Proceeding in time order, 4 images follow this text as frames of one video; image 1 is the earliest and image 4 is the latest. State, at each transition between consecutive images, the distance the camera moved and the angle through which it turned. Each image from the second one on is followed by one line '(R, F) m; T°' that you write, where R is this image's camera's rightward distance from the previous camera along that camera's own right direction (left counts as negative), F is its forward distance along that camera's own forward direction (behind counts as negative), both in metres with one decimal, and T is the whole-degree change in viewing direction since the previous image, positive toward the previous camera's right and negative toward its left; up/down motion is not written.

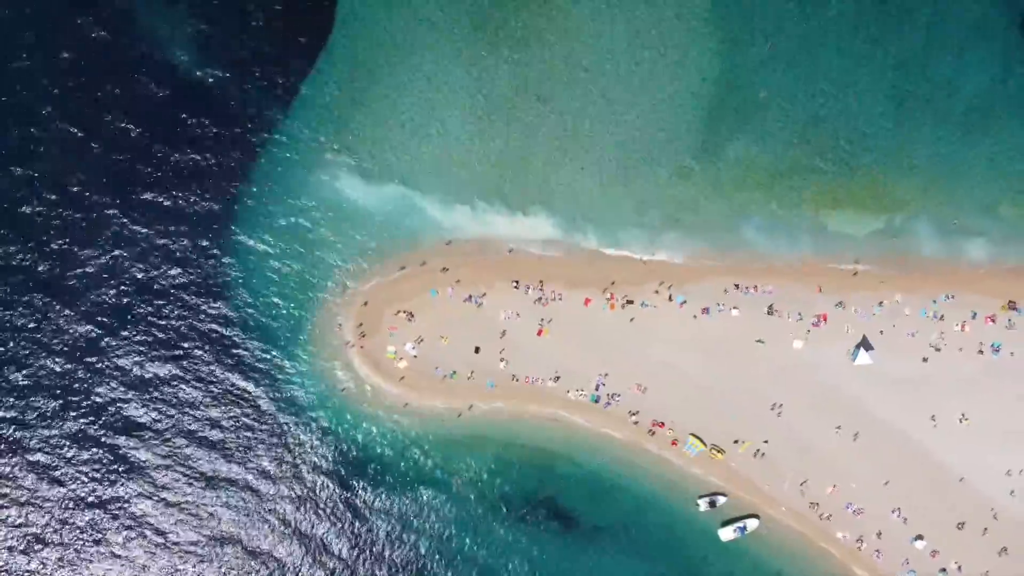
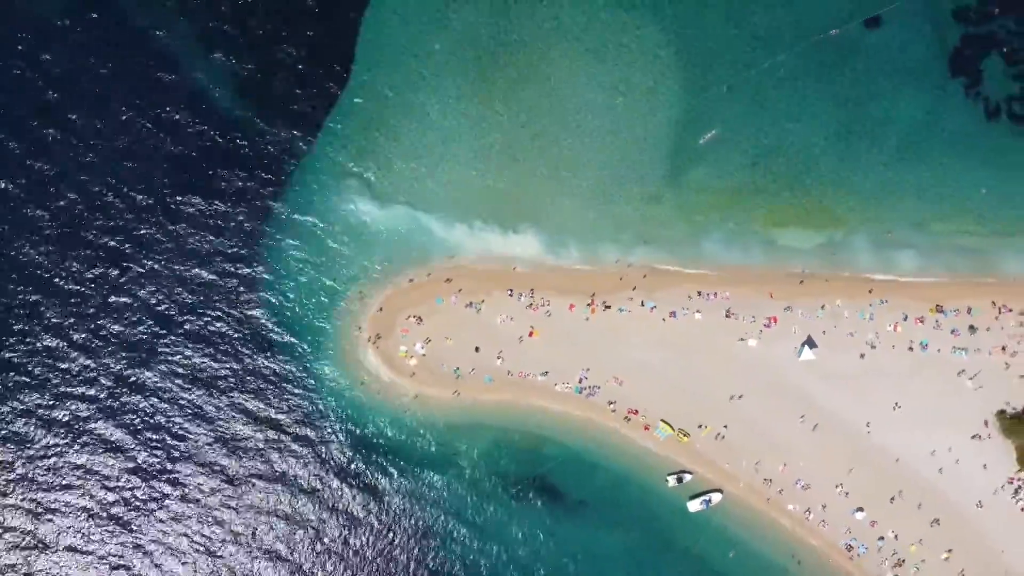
(+0.7, -4.0) m; 0°
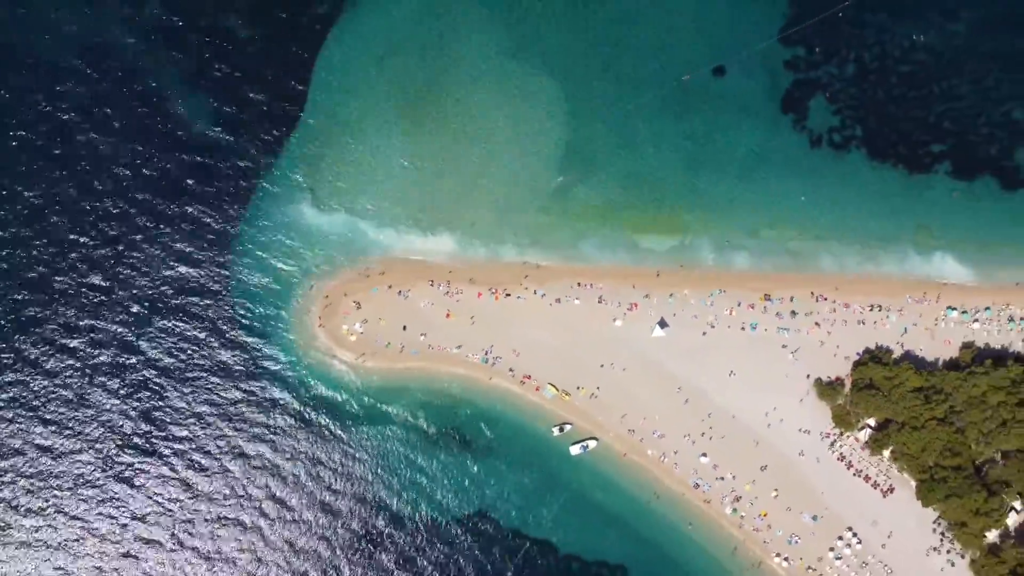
(+10.1, -7.6) m; 0°
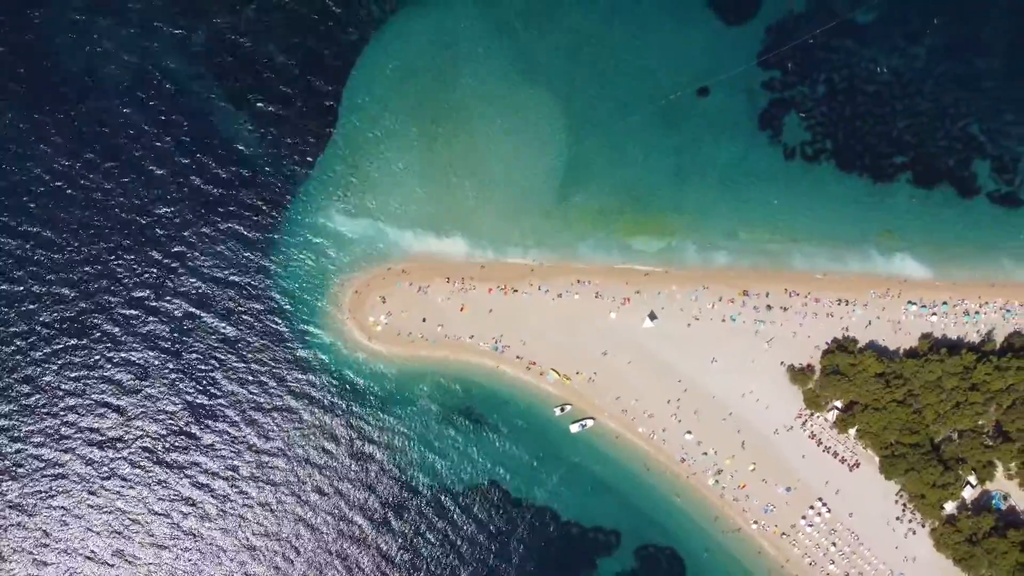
(-0.9, -4.6) m; 0°
